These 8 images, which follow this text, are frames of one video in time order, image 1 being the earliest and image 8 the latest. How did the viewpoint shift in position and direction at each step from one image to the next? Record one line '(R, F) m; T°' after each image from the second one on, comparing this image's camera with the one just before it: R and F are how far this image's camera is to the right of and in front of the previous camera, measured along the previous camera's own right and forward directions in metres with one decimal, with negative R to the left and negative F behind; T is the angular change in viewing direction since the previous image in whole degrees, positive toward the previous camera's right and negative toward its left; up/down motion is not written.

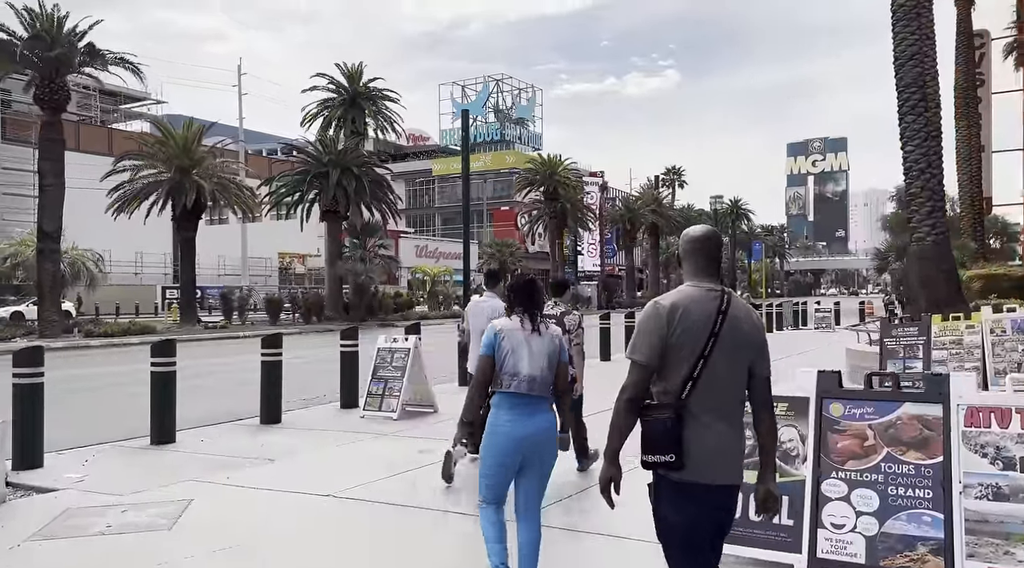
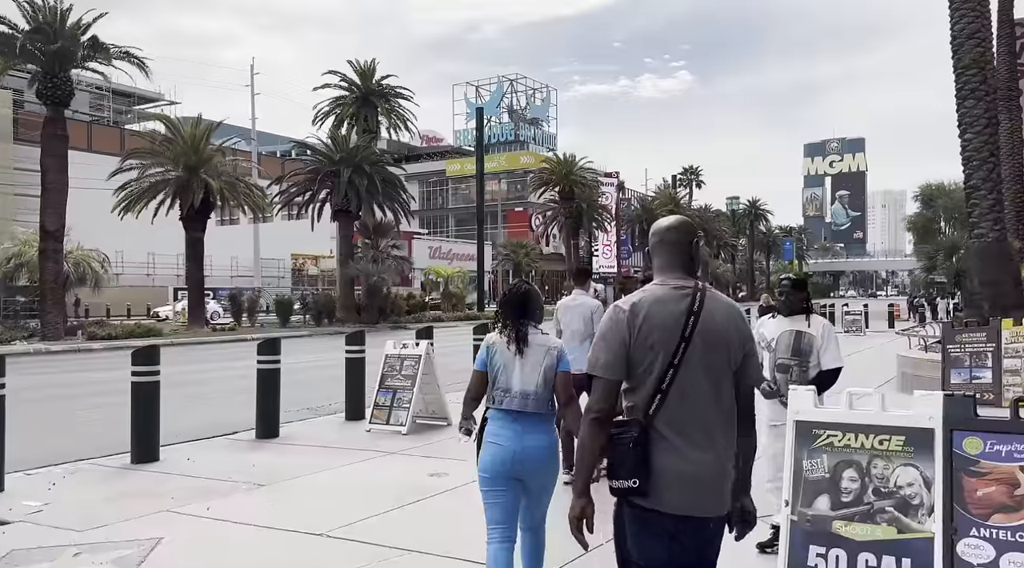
(-0.1, +1.1) m; -1°
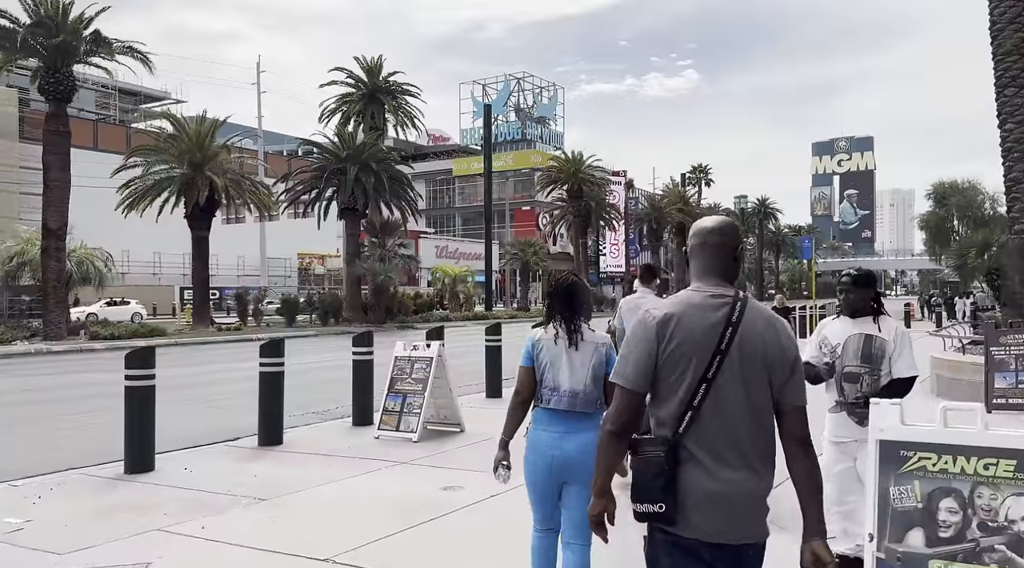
(-0.1, +0.6) m; 0°
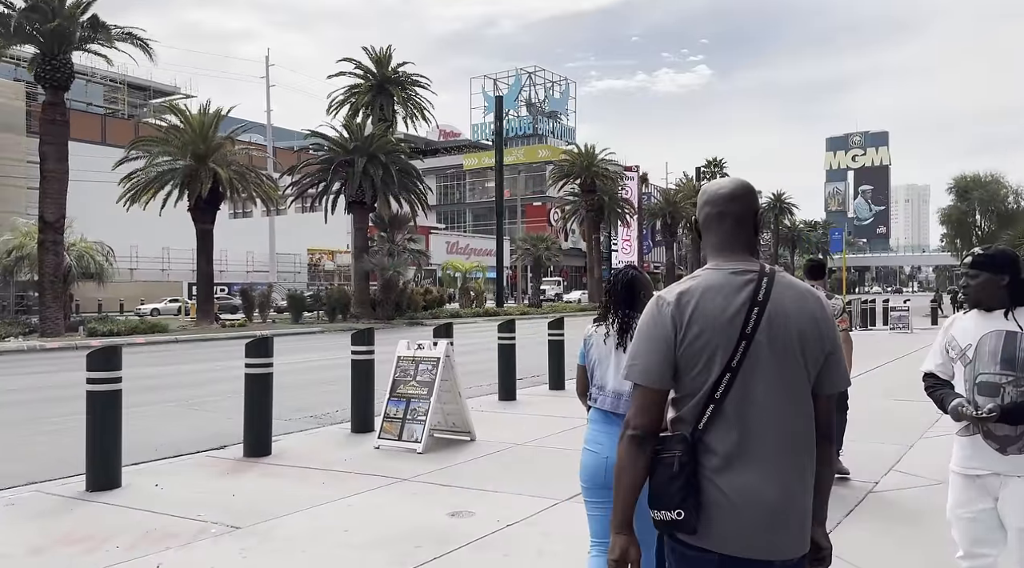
(-0.1, +1.1) m; -1°
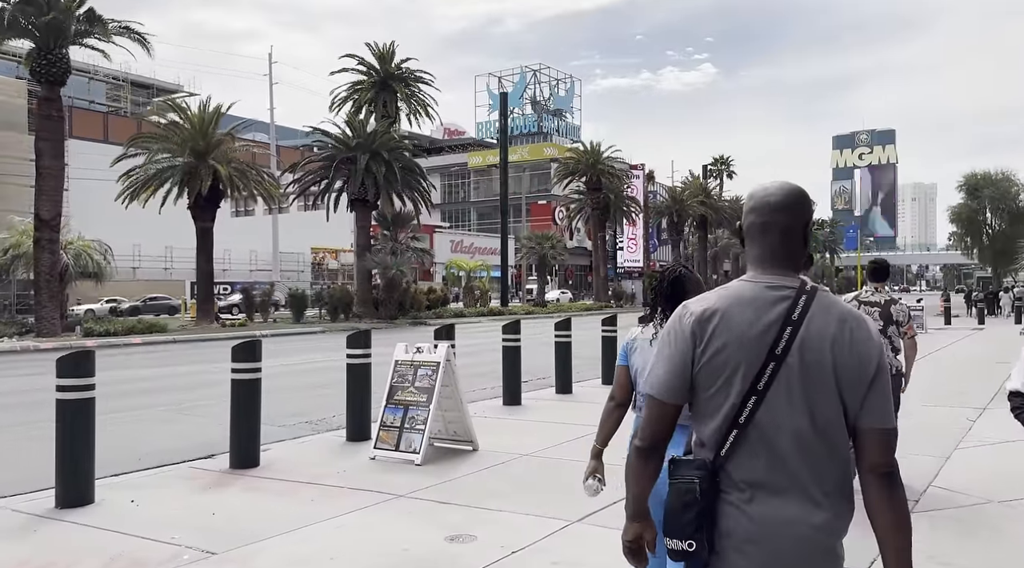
(0.0, +0.6) m; 0°
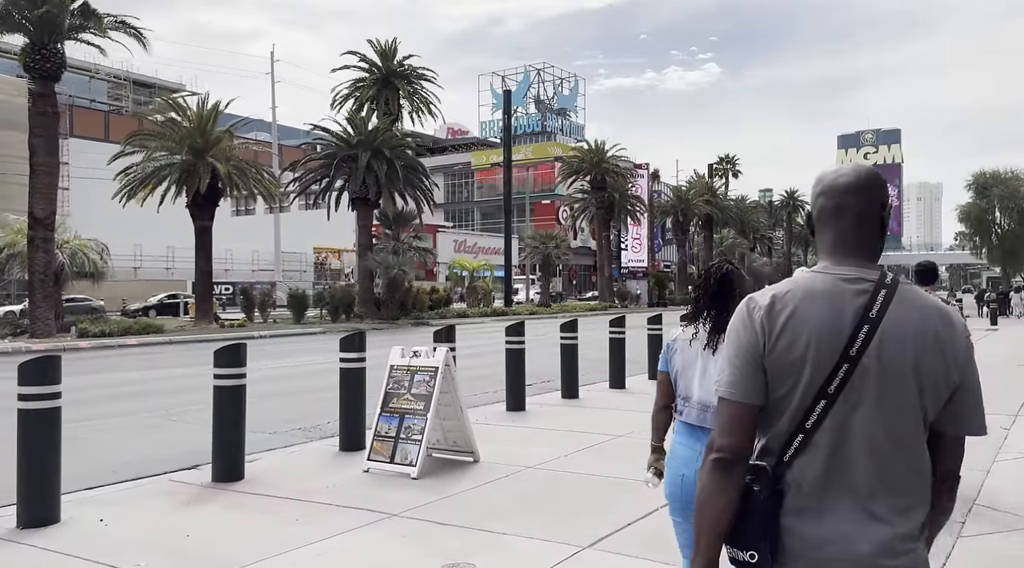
(0.0, +0.6) m; 0°
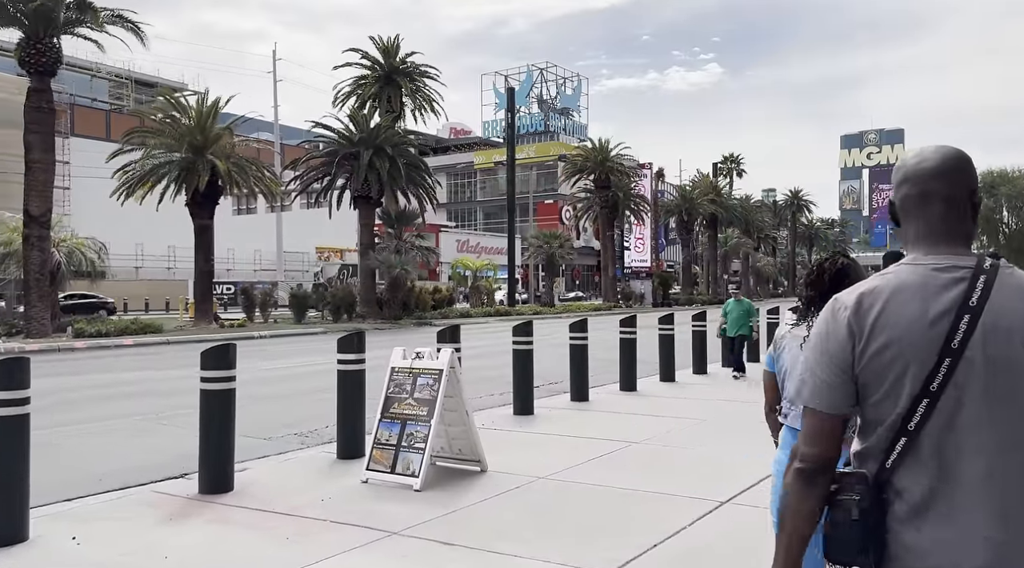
(-0.1, +0.5) m; 0°
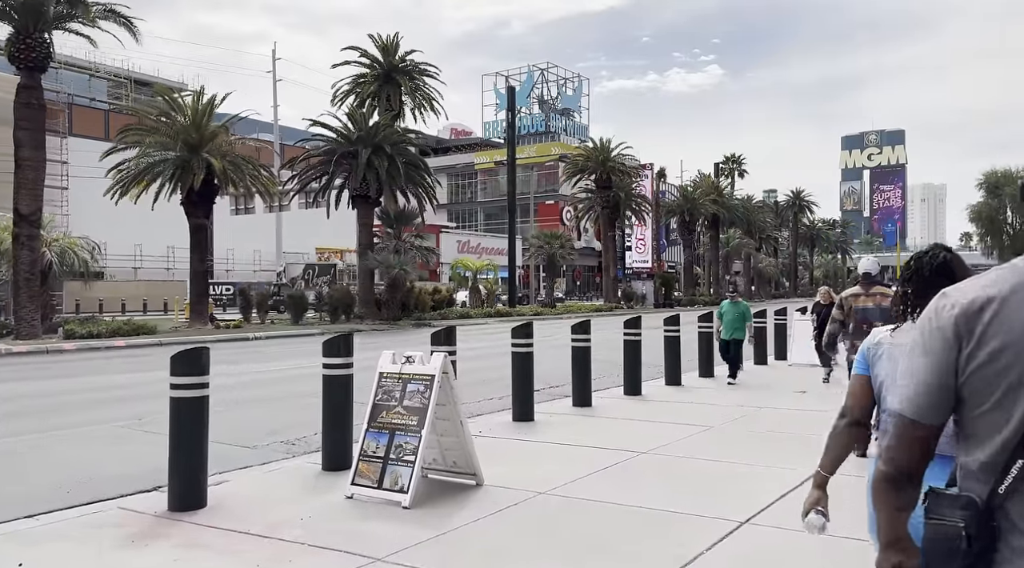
(0.0, +0.6) m; 0°
